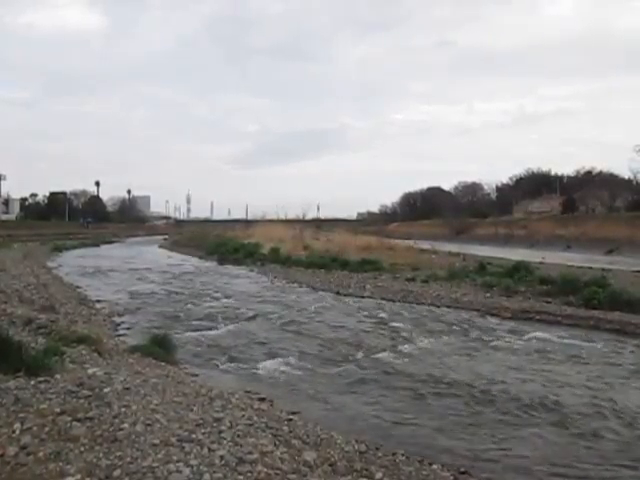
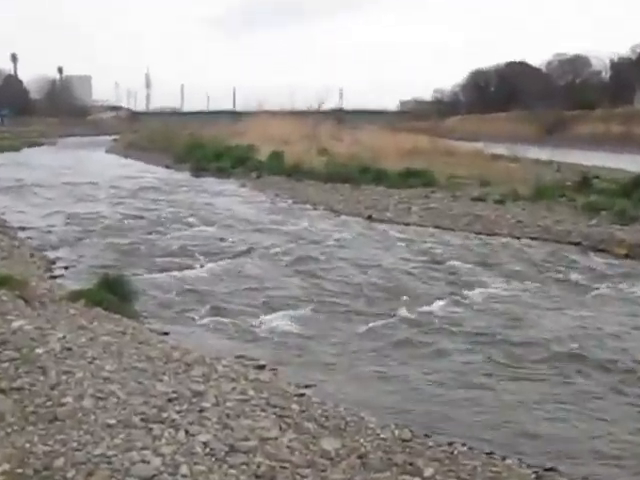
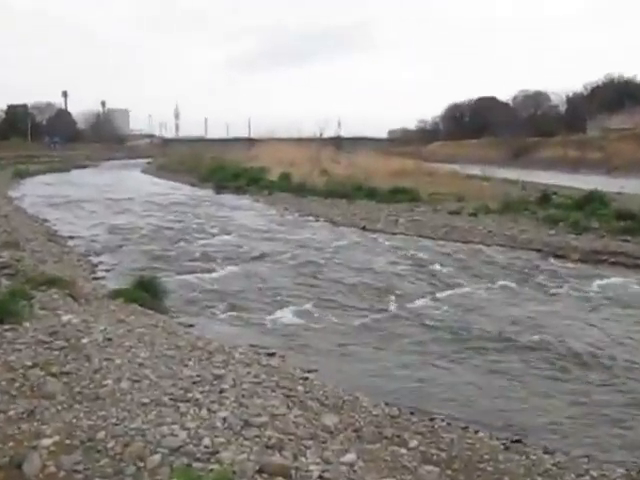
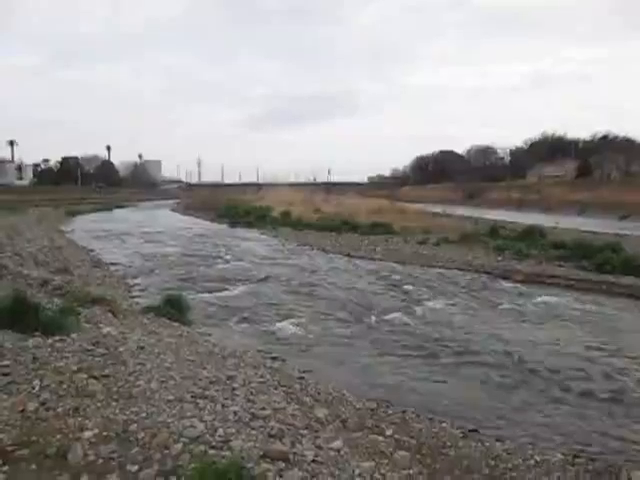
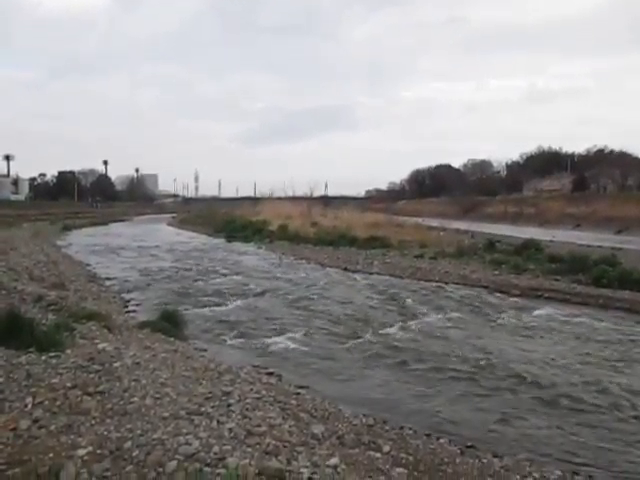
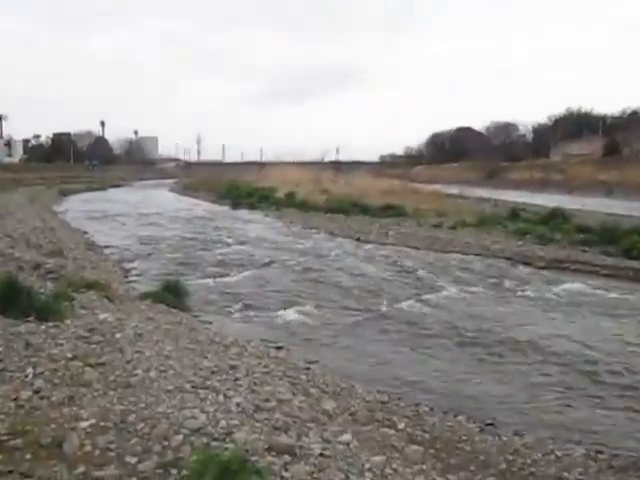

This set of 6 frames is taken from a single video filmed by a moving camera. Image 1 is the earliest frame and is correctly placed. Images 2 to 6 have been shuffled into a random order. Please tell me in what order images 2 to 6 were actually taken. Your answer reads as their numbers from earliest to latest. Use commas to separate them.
5, 4, 6, 3, 2
